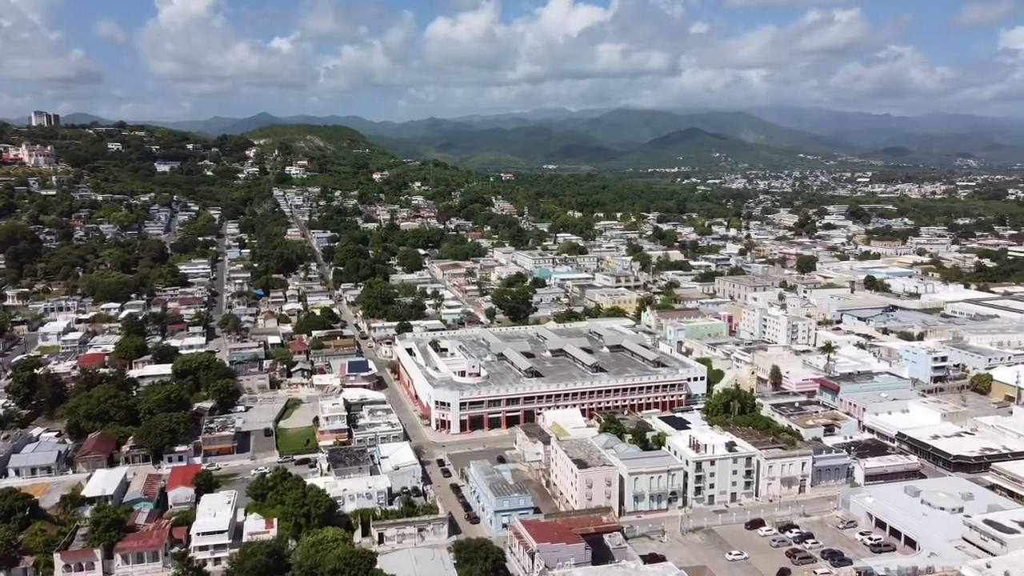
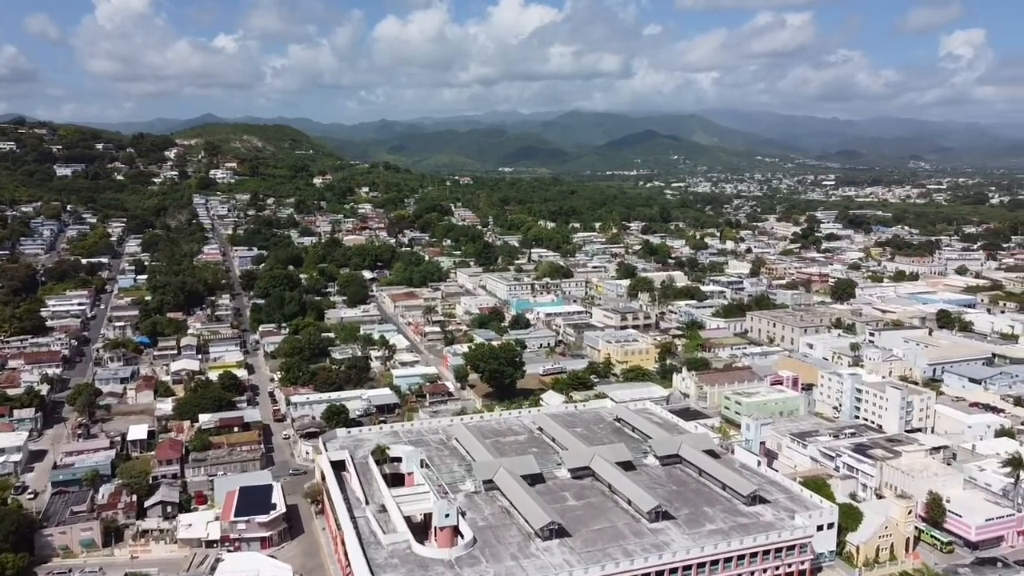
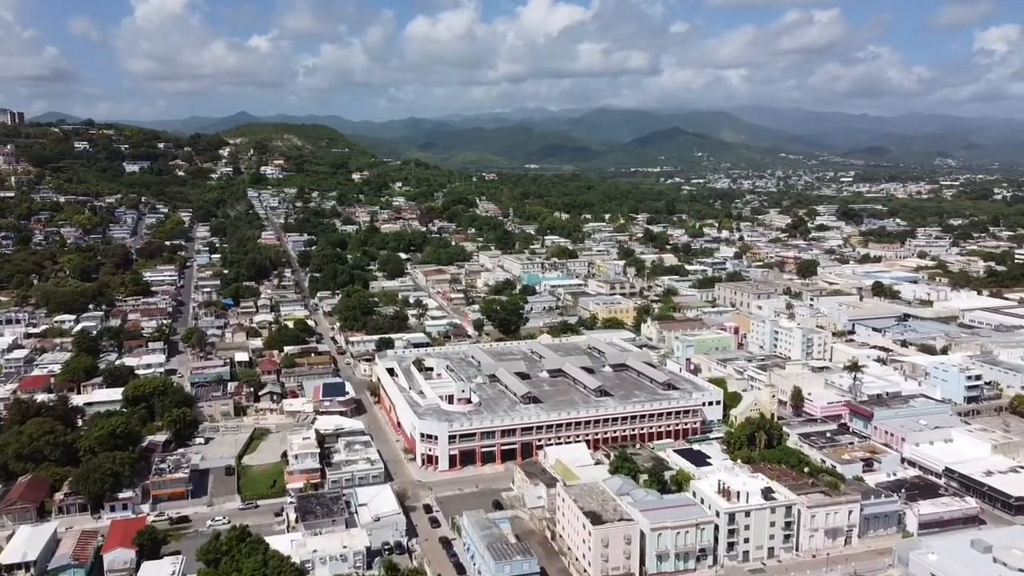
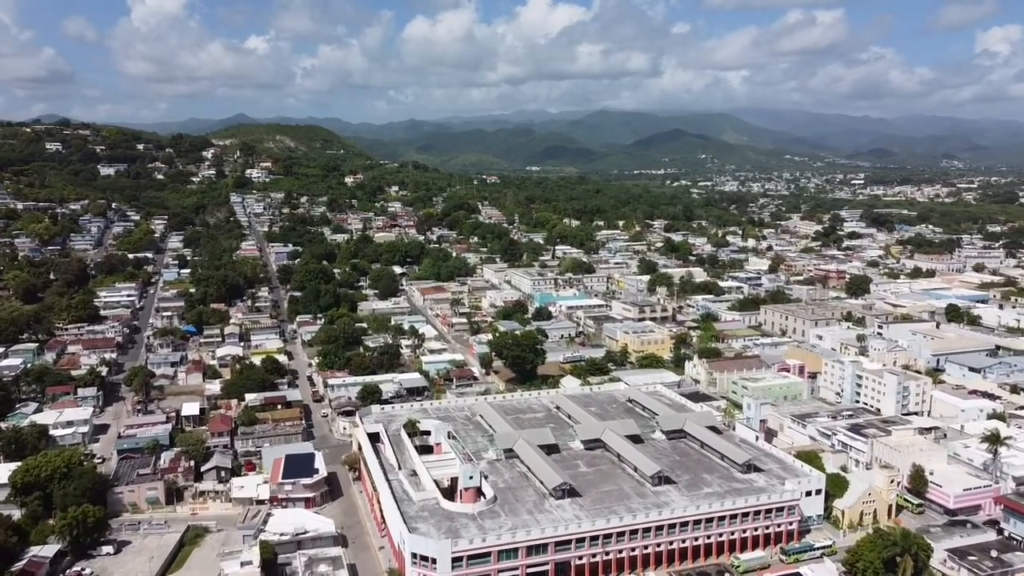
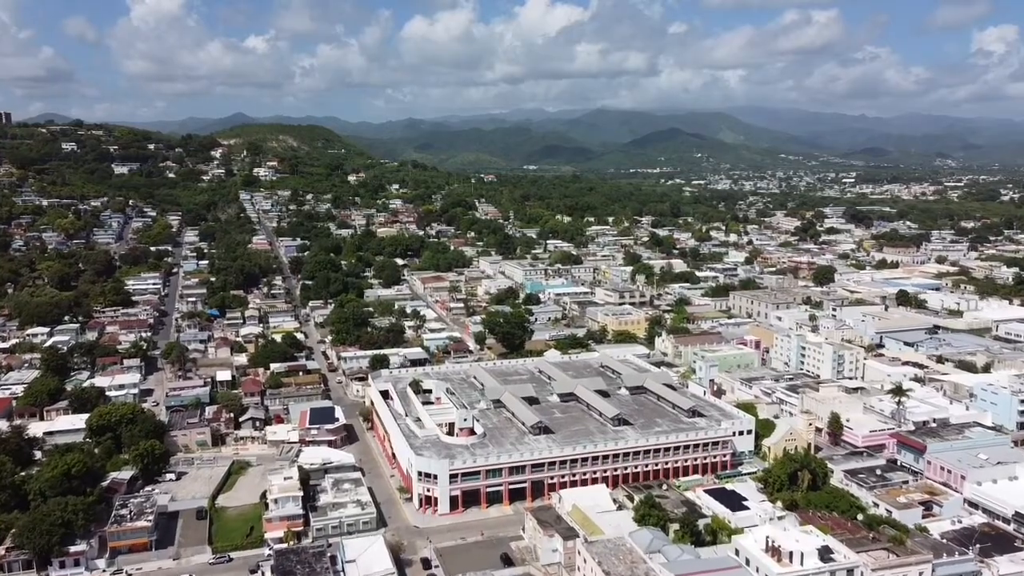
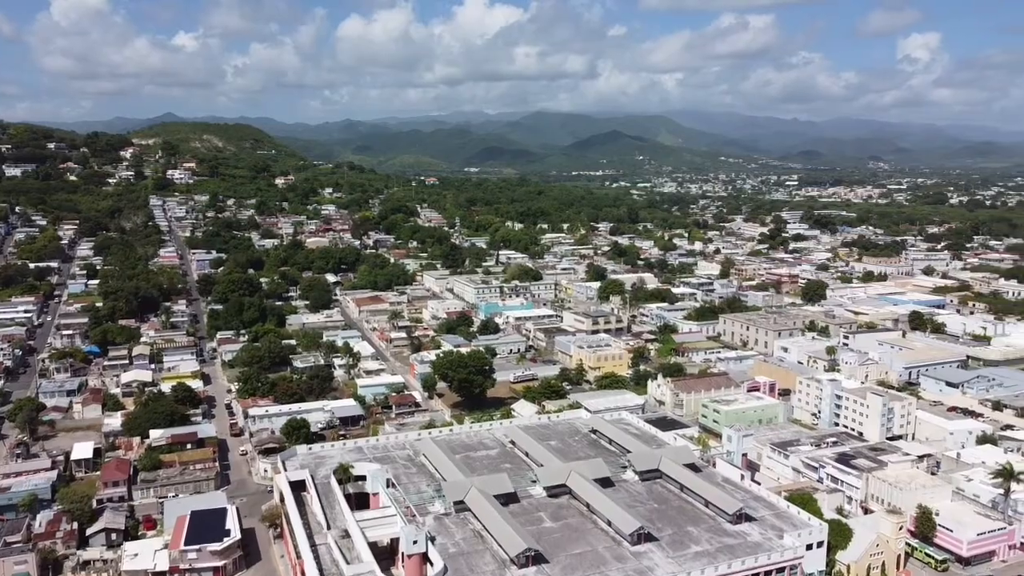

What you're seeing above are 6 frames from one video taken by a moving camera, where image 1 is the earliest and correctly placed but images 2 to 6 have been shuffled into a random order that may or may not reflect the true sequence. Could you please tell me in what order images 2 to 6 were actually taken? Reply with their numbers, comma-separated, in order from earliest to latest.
3, 5, 4, 2, 6
